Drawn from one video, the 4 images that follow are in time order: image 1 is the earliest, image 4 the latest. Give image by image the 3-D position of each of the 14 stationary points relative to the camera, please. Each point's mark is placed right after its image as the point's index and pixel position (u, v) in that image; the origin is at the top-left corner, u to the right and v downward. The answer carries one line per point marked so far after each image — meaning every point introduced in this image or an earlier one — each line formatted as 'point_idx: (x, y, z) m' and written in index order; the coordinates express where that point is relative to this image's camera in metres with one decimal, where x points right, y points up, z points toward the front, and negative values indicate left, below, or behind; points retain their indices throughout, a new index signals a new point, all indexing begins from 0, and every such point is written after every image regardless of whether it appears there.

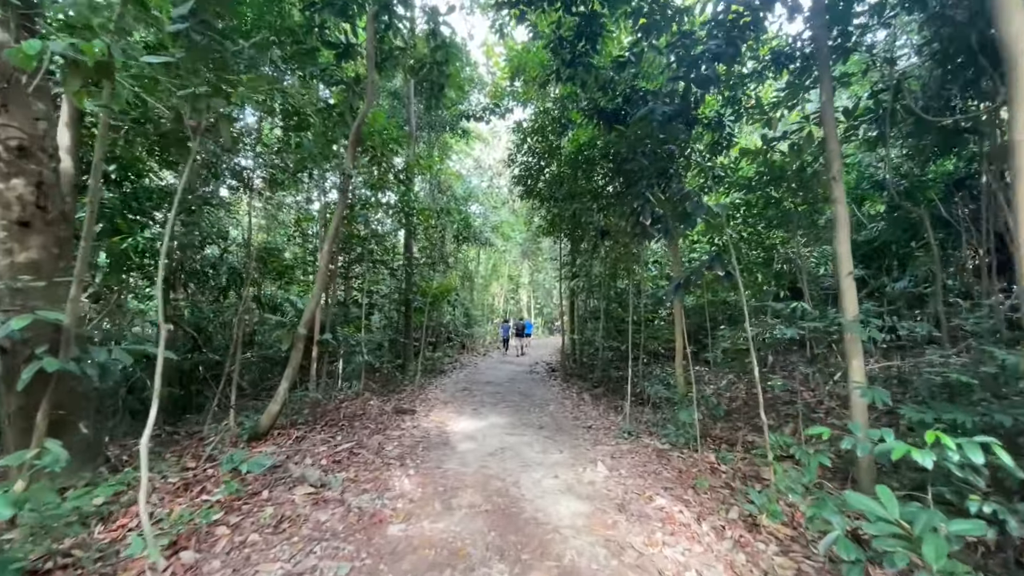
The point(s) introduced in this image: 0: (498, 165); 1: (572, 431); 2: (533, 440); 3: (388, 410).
0: (-0.6, +5.2, +18.8) m
1: (+0.7, -1.7, +5.3) m
2: (+0.2, -1.7, +5.0) m
3: (-1.7, -1.7, +6.0) m
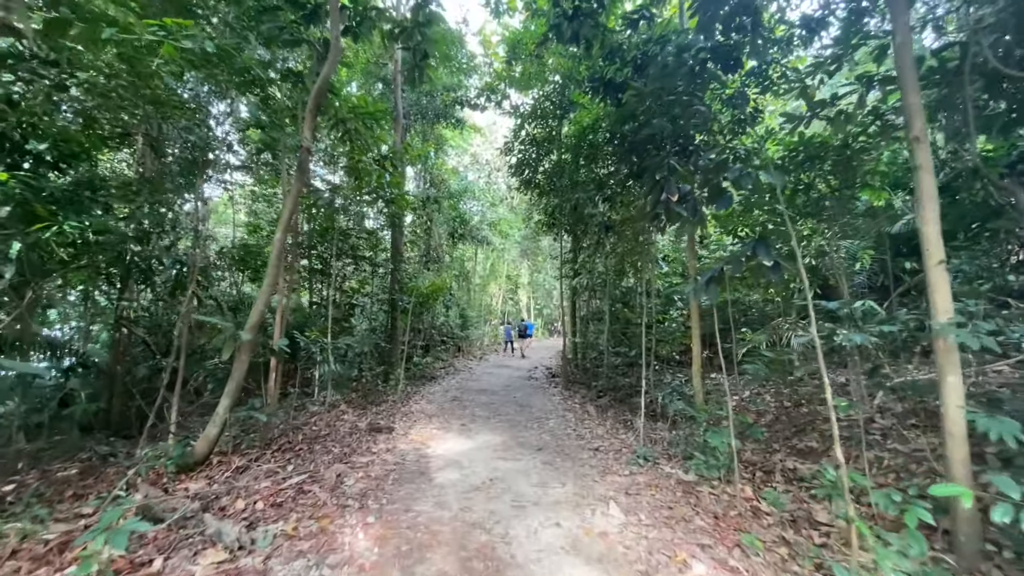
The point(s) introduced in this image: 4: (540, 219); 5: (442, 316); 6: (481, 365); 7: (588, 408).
0: (-0.6, +5.2, +18.0) m
1: (+0.6, -1.7, +4.5) m
2: (+0.2, -1.7, +4.1) m
3: (-1.7, -1.6, +5.1) m
4: (+0.7, +1.9, +12.0) m
5: (-2.1, -0.8, +13.4) m
6: (-0.9, -2.3, +13.3) m
7: (+1.2, -1.8, +6.8) m
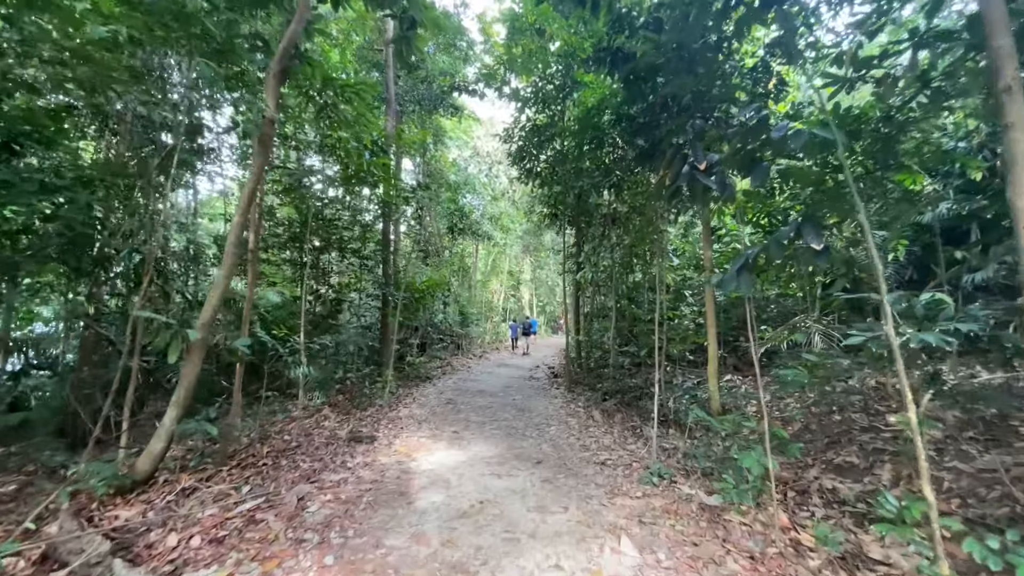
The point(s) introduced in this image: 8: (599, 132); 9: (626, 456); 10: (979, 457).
0: (-0.6, +5.4, +17.4) m
1: (+0.6, -1.6, +3.9) m
2: (+0.1, -1.6, +3.6) m
3: (-1.8, -1.5, +4.6) m
4: (+0.8, +2.0, +11.4) m
5: (-2.1, -0.7, +12.9) m
6: (-0.9, -2.2, +12.7) m
7: (+1.1, -1.7, +6.2) m
8: (+1.4, +2.5, +7.2) m
9: (+1.1, -1.6, +4.3) m
10: (+3.4, -1.2, +3.3) m
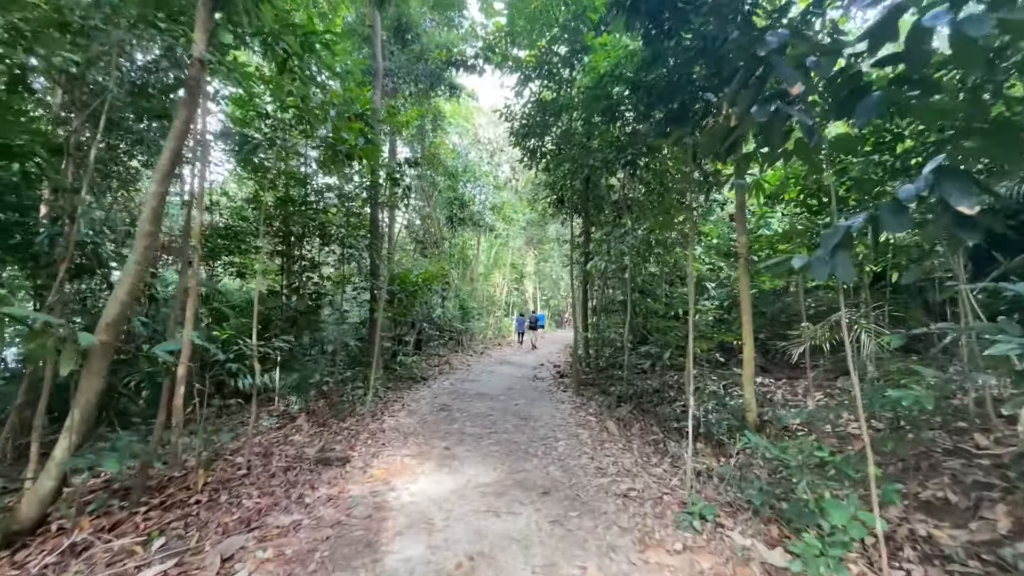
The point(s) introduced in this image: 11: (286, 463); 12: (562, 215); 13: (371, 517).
0: (-0.5, +5.6, +16.5) m
1: (+0.6, -1.5, +3.1) m
2: (+0.1, -1.5, +2.8) m
3: (-1.8, -1.5, +3.8) m
4: (+0.8, +2.2, +10.6) m
5: (-2.0, -0.5, +12.1) m
6: (-0.8, -2.0, +12.0) m
7: (+1.2, -1.6, +5.4) m
8: (+1.4, +2.7, +6.4) m
9: (+1.1, -1.5, +3.5) m
10: (+3.4, -1.2, +2.4) m
11: (-1.9, -1.5, +3.7) m
12: (+1.2, +1.7, +10.5) m
13: (-0.9, -1.5, +2.9) m
